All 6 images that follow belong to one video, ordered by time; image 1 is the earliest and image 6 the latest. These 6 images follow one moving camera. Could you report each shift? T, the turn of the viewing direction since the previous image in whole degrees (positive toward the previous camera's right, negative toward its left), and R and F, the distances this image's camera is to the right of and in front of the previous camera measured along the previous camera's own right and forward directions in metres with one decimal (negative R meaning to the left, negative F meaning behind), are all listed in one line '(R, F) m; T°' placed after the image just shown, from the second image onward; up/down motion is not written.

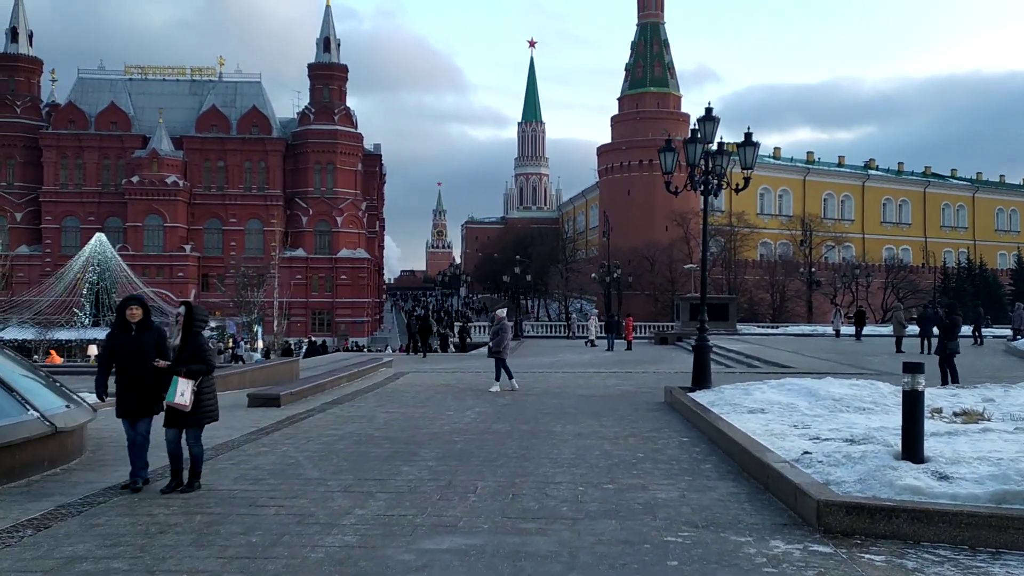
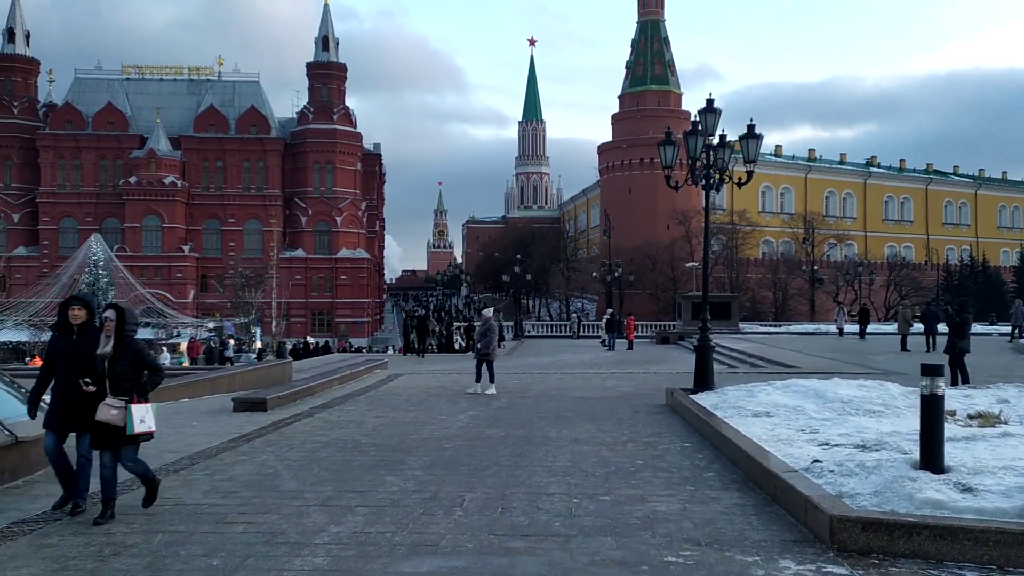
(+0.1, +0.4) m; 0°
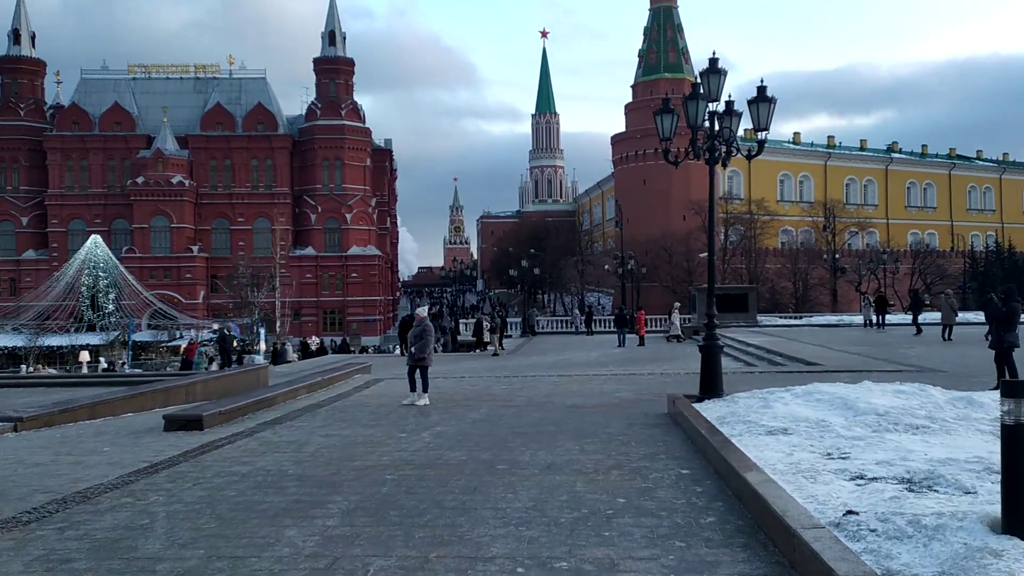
(+0.6, +1.7) m; -1°
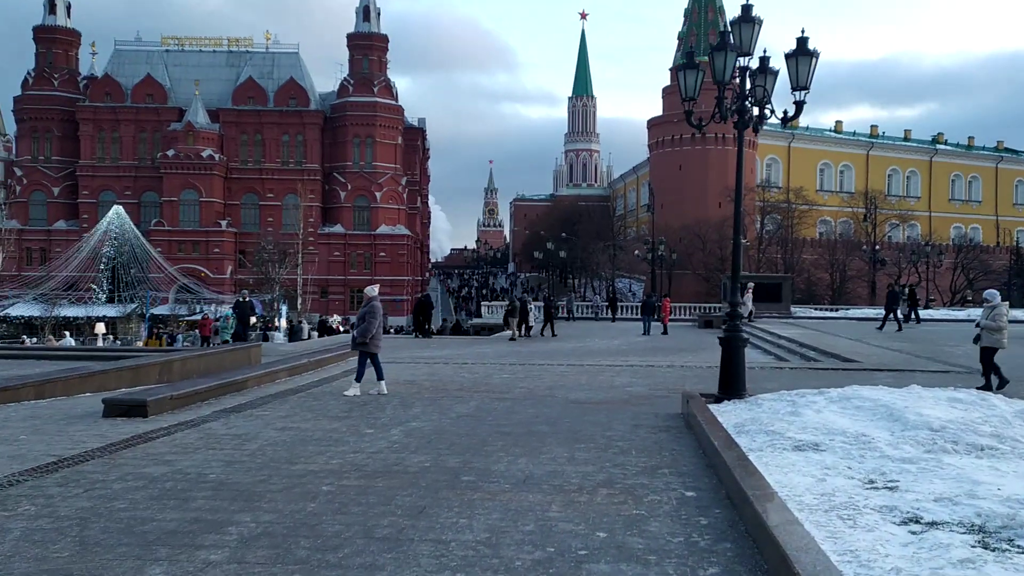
(+0.5, +1.4) m; -2°
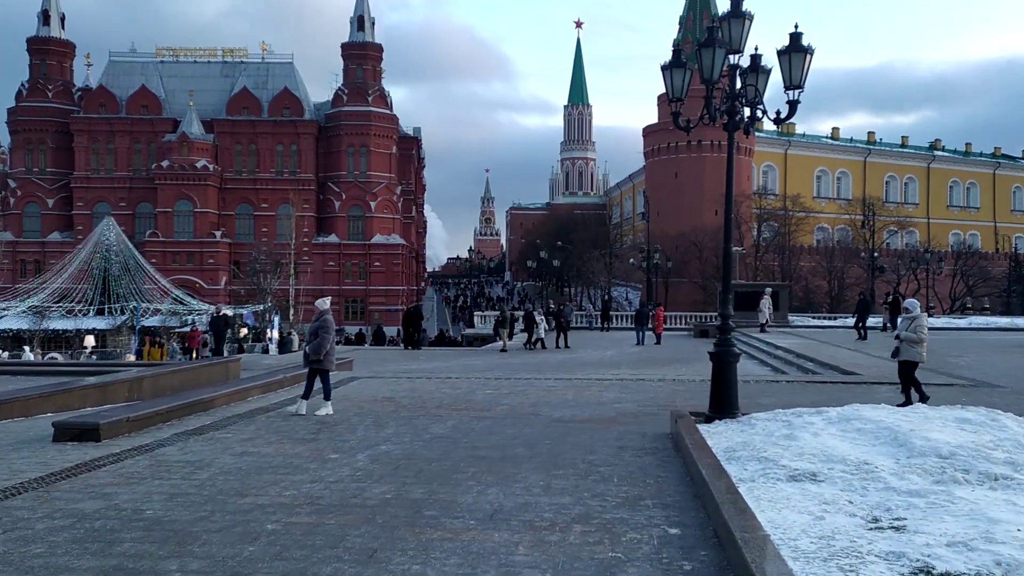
(+0.2, +0.6) m; 0°
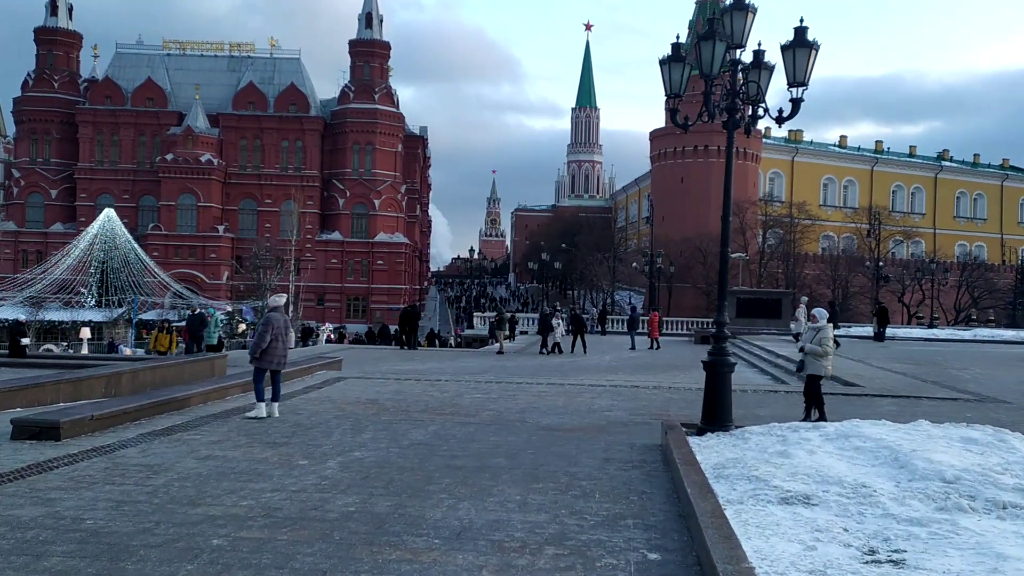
(+0.2, +0.4) m; 0°
